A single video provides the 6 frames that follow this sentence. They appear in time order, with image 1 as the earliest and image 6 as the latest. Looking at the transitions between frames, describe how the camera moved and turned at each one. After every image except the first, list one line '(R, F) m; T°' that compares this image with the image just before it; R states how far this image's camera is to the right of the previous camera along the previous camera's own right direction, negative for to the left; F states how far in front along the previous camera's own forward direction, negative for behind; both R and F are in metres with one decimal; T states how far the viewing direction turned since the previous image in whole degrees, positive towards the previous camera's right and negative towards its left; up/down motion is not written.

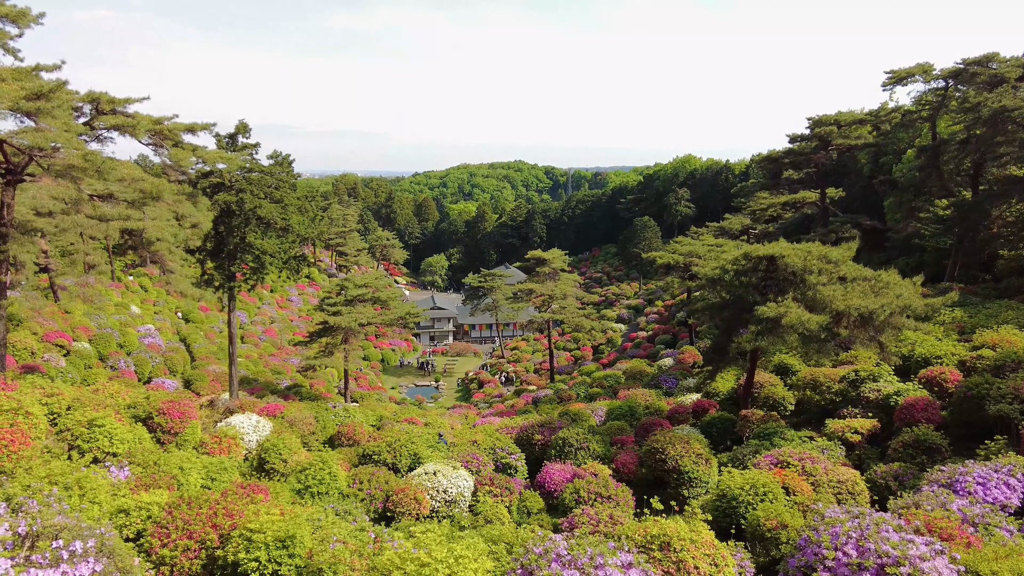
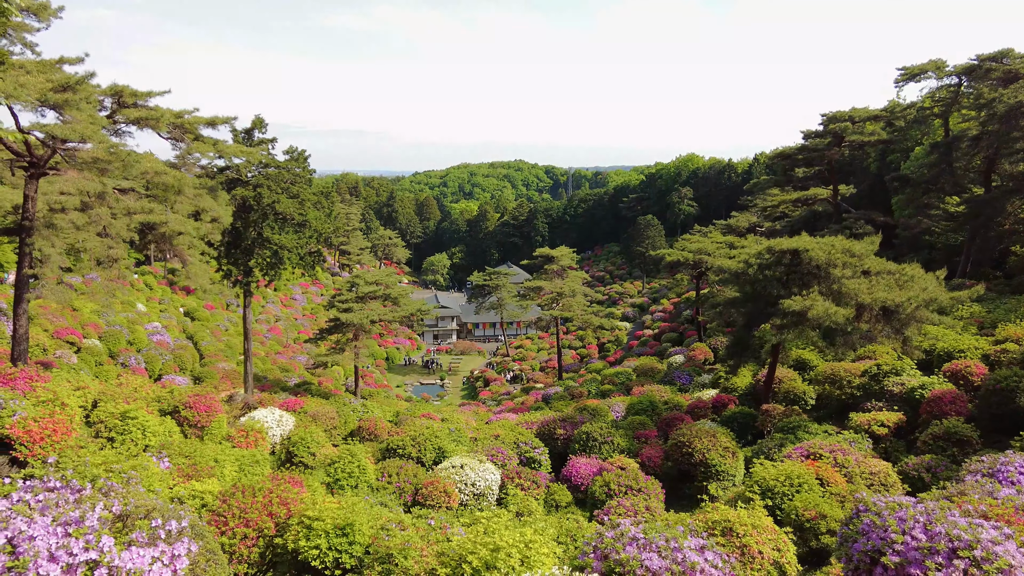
(-0.5, 0.0) m; 0°
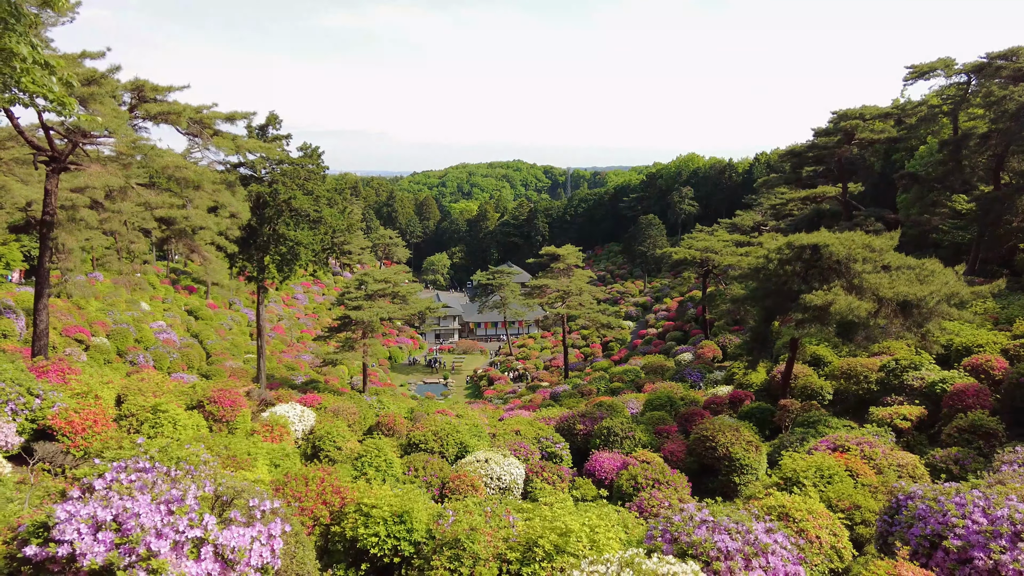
(-0.5, 0.0) m; 0°
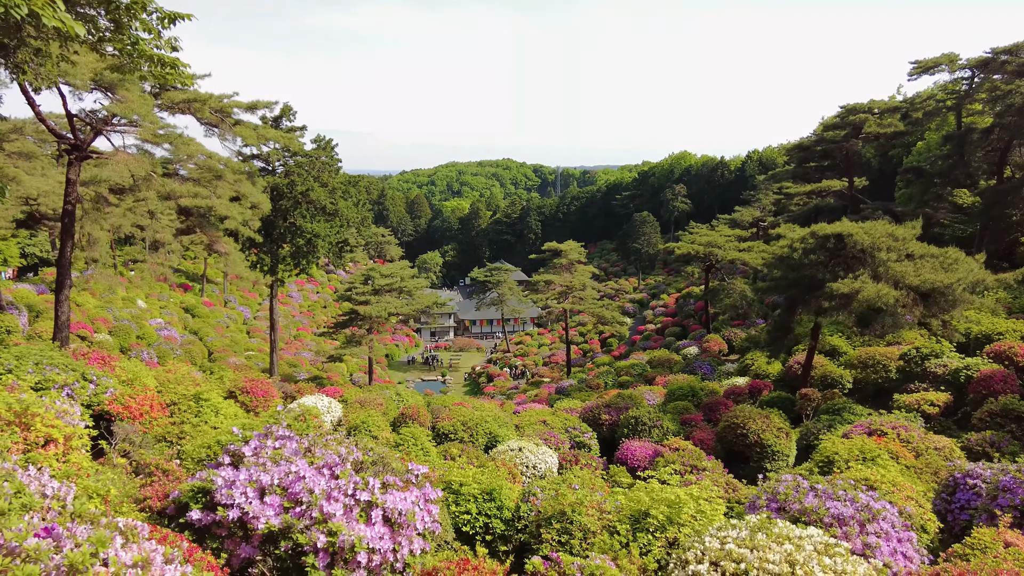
(-0.8, 0.0) m; +1°
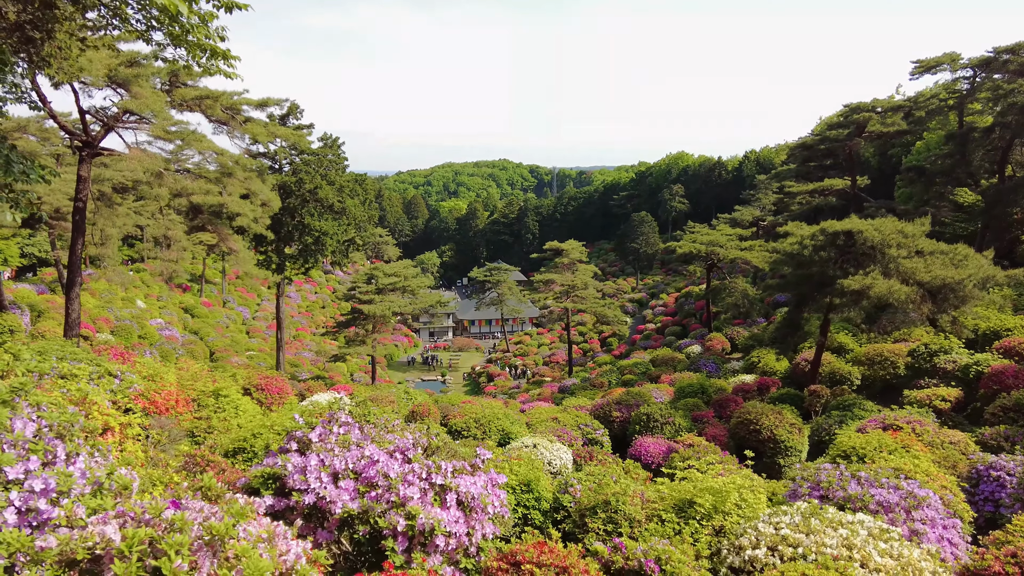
(-0.3, 0.0) m; 0°
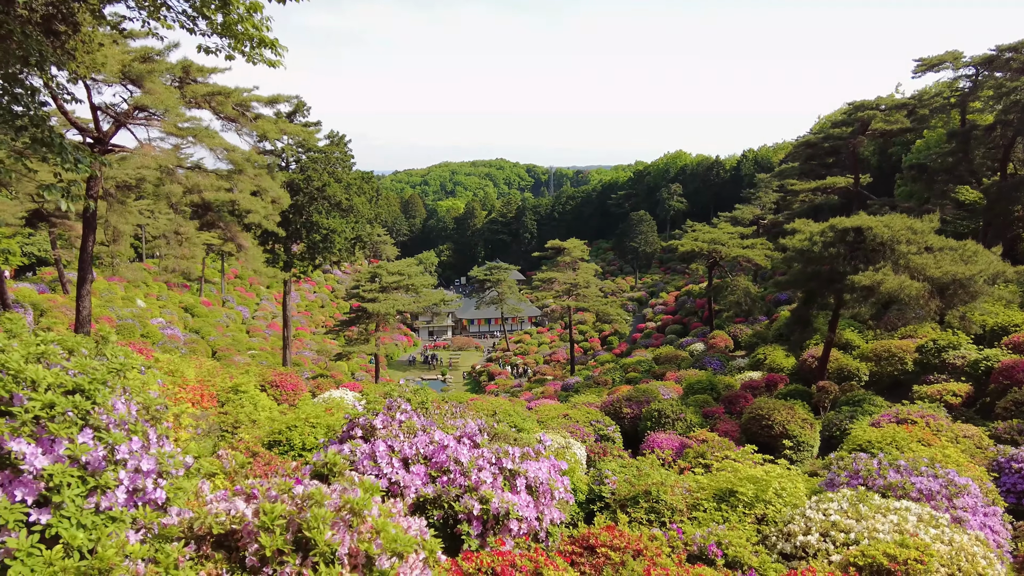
(-0.3, 0.0) m; 0°
